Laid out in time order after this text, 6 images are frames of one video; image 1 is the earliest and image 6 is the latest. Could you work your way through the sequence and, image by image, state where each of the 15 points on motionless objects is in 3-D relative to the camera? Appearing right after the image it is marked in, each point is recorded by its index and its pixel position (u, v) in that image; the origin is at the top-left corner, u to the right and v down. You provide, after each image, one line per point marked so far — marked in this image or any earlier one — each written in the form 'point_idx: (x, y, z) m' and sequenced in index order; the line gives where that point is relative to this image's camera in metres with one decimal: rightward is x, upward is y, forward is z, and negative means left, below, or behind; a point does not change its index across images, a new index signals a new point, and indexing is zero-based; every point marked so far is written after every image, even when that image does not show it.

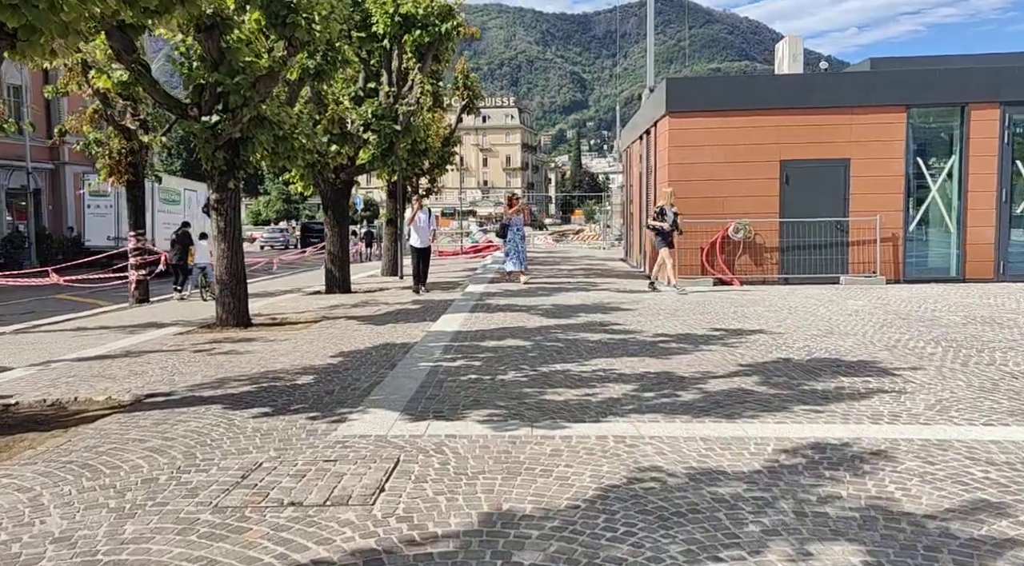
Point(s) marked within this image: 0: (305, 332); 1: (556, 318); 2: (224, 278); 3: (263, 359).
0: (-2.6, -0.6, +11.3) m
1: (+0.5, -0.5, +11.5) m
2: (-3.8, +0.1, +12.1) m
3: (-2.4, -0.7, +8.8) m
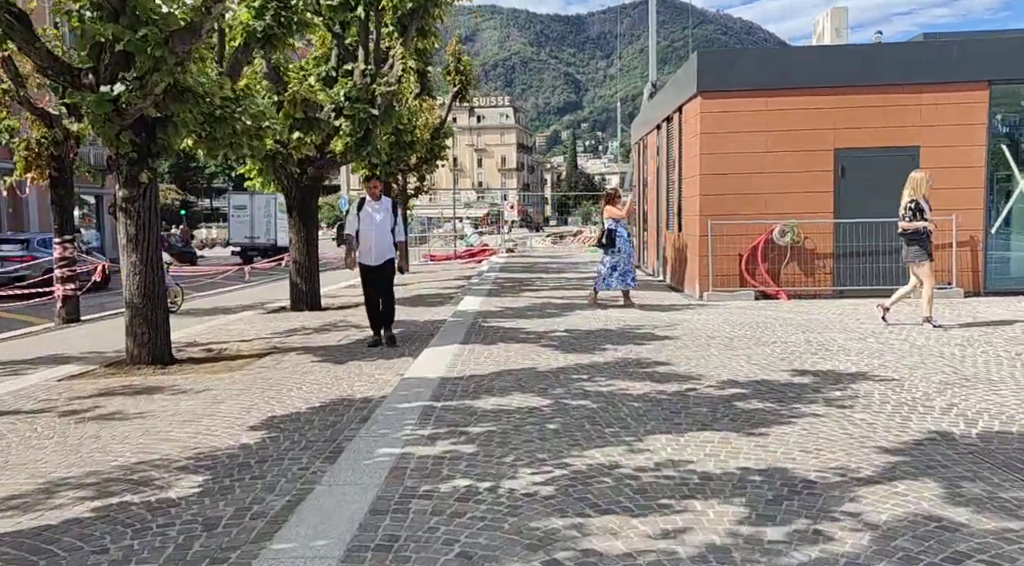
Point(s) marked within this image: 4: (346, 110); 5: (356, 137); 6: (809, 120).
0: (-2.5, -0.9, +8.3) m
1: (+0.6, -0.7, +8.6) m
2: (-3.8, -0.2, +9.2) m
3: (-2.4, -1.0, +5.9) m
4: (-2.8, +2.9, +14.9) m
5: (-2.6, +2.5, +15.2) m
6: (+4.7, +2.6, +14.4) m
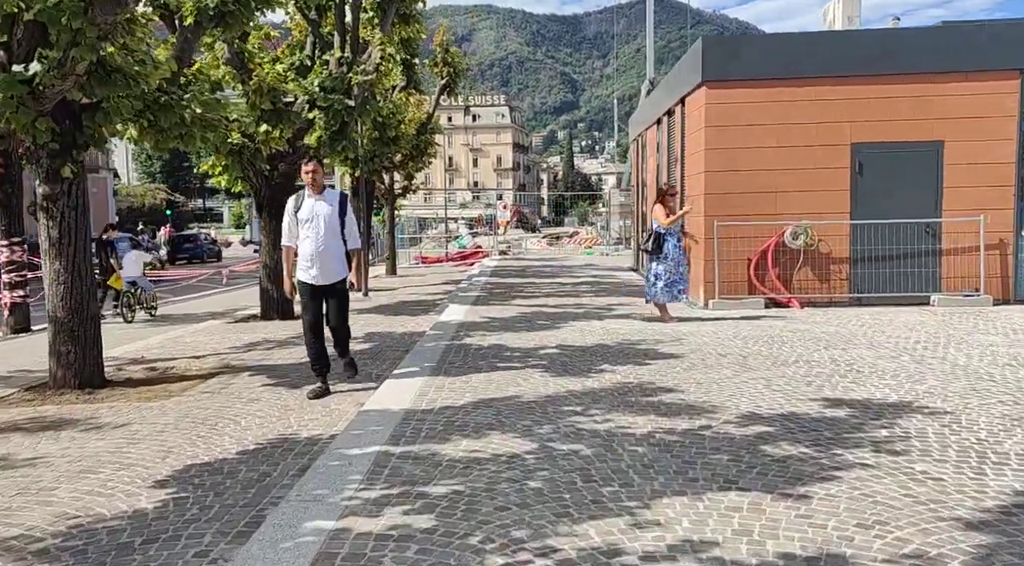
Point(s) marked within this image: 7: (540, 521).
0: (-2.7, -0.9, +7.1) m
1: (+0.4, -0.8, +7.4) m
2: (-3.9, -0.3, +7.9) m
3: (-2.5, -1.1, +4.7) m
4: (-2.9, +2.8, +13.7) m
5: (-2.8, +2.4, +14.0) m
6: (+4.5, +2.5, +13.2) m
7: (+0.1, -1.0, +3.9) m
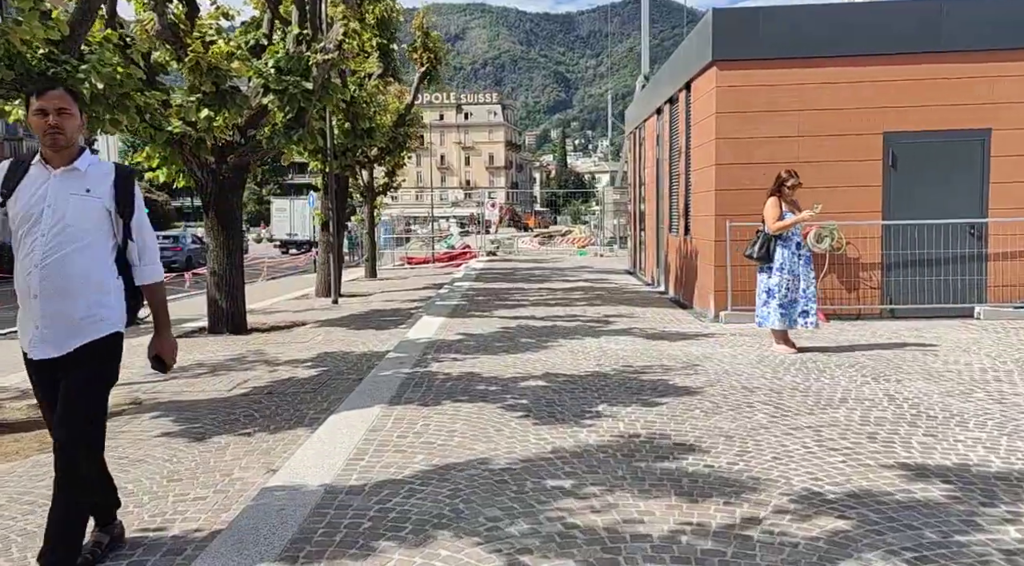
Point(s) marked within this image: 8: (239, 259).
0: (-2.9, -1.1, +5.4) m
1: (+0.3, -0.9, +5.6) m
2: (-4.1, -0.4, +6.1) m
3: (-2.7, -1.2, +2.9) m
4: (-3.2, +2.6, +11.9) m
5: (-3.1, +2.3, +12.2) m
6: (+4.3, +2.4, +11.5) m
7: (0.0, -1.2, +2.2) m
8: (-3.9, +0.3, +13.0) m
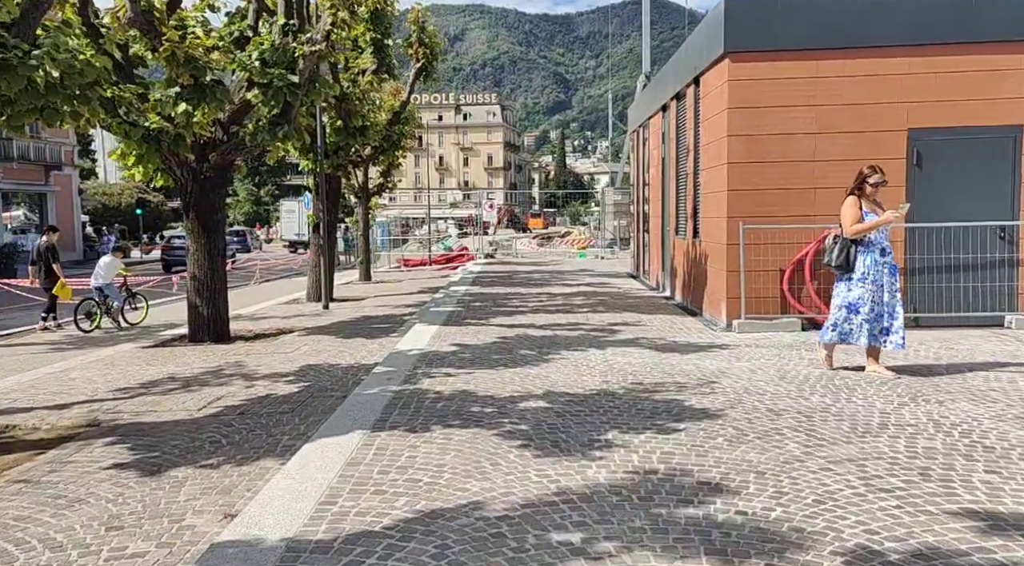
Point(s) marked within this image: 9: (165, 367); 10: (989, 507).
0: (-2.9, -1.1, +4.6) m
1: (+0.2, -1.0, +4.9) m
2: (-4.1, -0.5, +5.4) m
3: (-2.7, -1.3, +2.2) m
4: (-3.2, +2.6, +11.2) m
5: (-3.1, +2.2, +11.5) m
6: (+4.3, +2.3, +10.8) m
7: (0.0, -1.2, +1.5) m
8: (-3.9, +0.3, +12.3) m
9: (-3.6, -0.9, +9.4) m
10: (+2.2, -1.0, +4.2) m
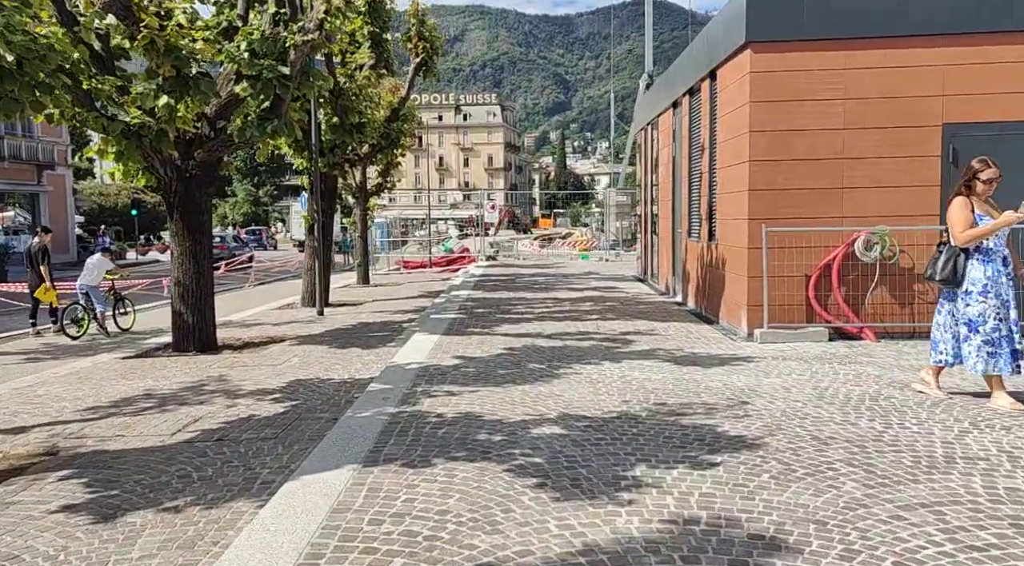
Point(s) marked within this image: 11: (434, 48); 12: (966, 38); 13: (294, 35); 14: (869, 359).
0: (-2.8, -1.2, +3.9) m
1: (+0.3, -1.1, +4.1) m
2: (-4.1, -0.5, +4.7) m
3: (-2.6, -1.3, +1.5) m
4: (-3.1, +2.5, +10.5) m
5: (-3.0, +2.1, +10.8) m
6: (+4.3, +2.2, +10.0) m
7: (0.0, -1.3, +0.7) m
8: (-3.9, +0.2, +11.5) m
9: (-3.5, -0.9, +8.7) m
10: (+2.3, -1.1, +3.4) m
11: (-1.6, +5.0, +19.5) m
12: (+5.0, +2.7, +9.9) m
13: (-2.6, +3.0, +10.9) m
14: (+3.5, -0.7, +8.7) m
